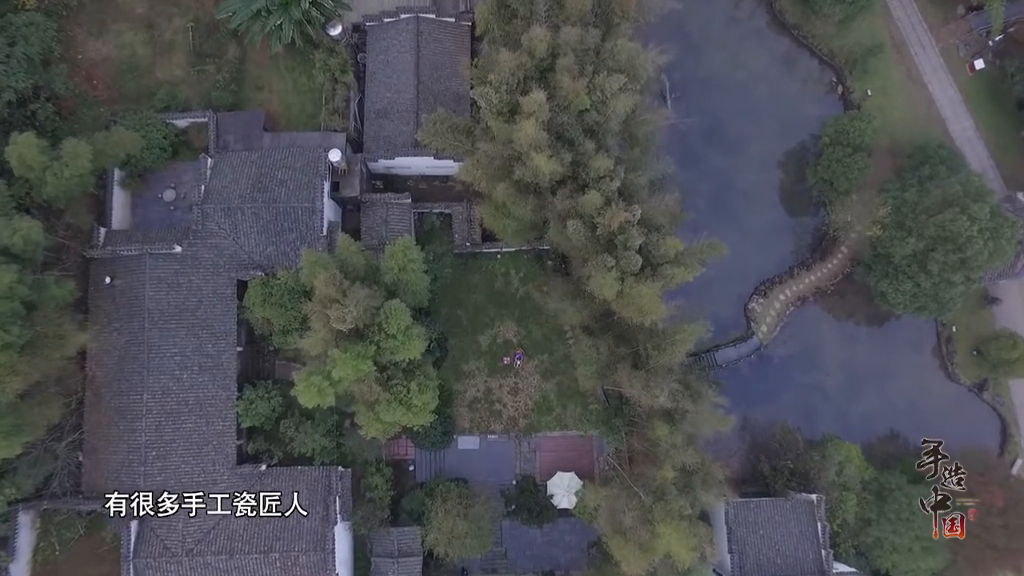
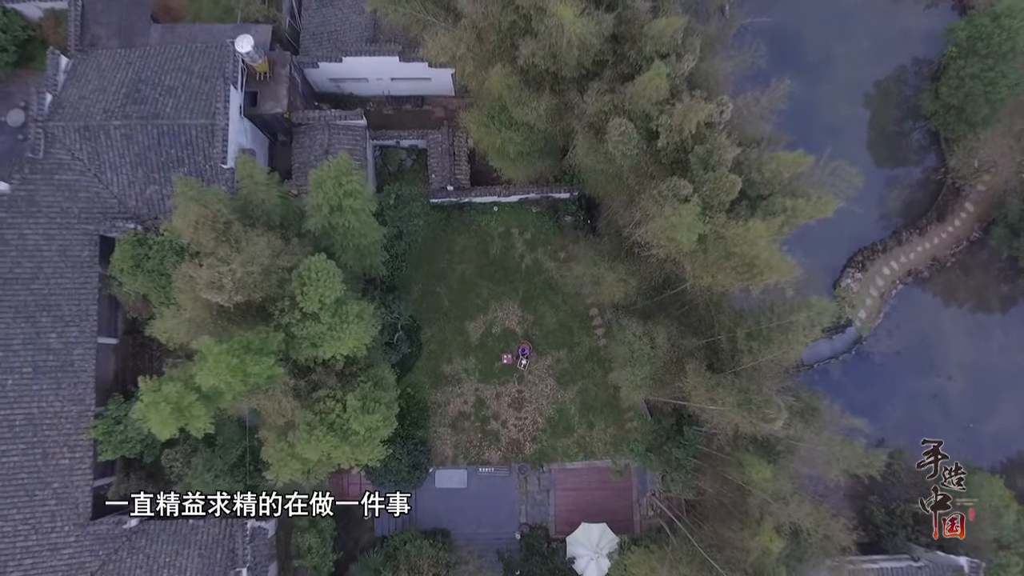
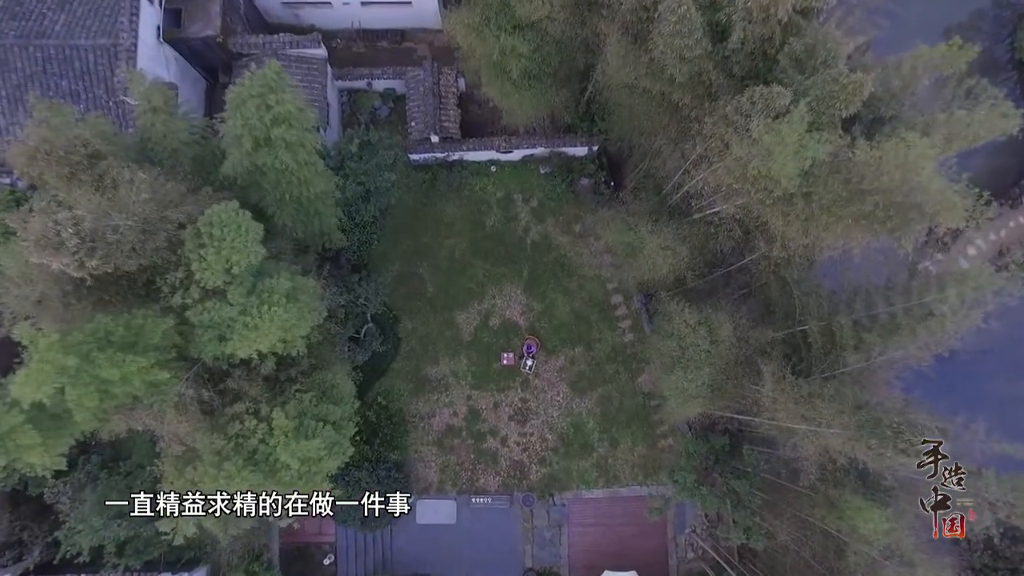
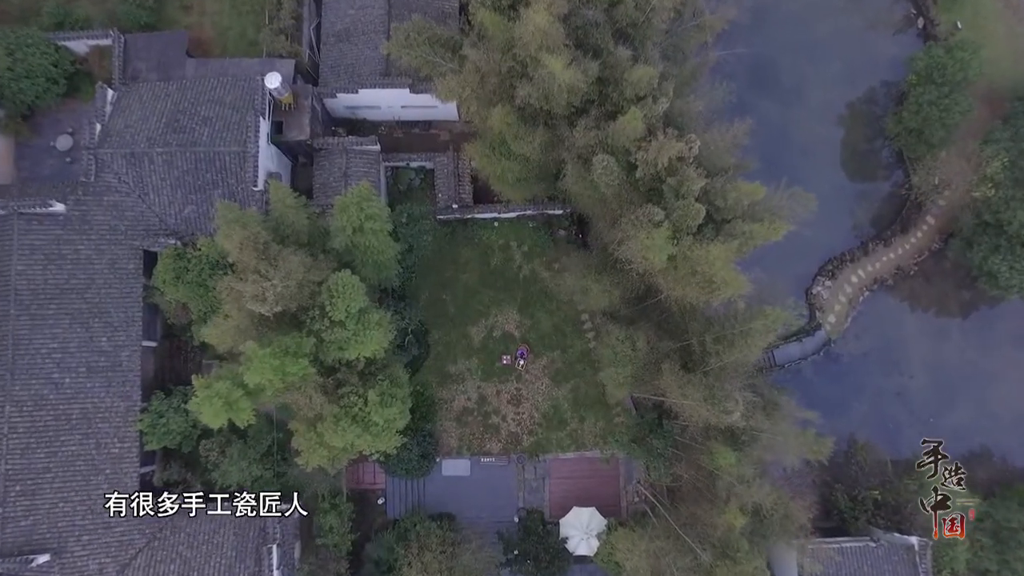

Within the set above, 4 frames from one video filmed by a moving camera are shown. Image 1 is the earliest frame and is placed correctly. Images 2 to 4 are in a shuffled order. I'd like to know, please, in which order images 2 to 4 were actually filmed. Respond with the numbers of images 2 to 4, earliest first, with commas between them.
4, 2, 3
